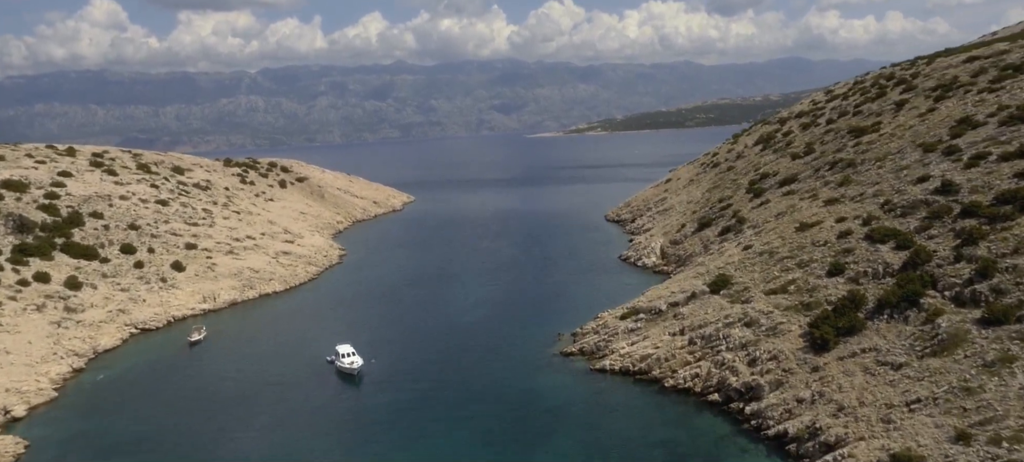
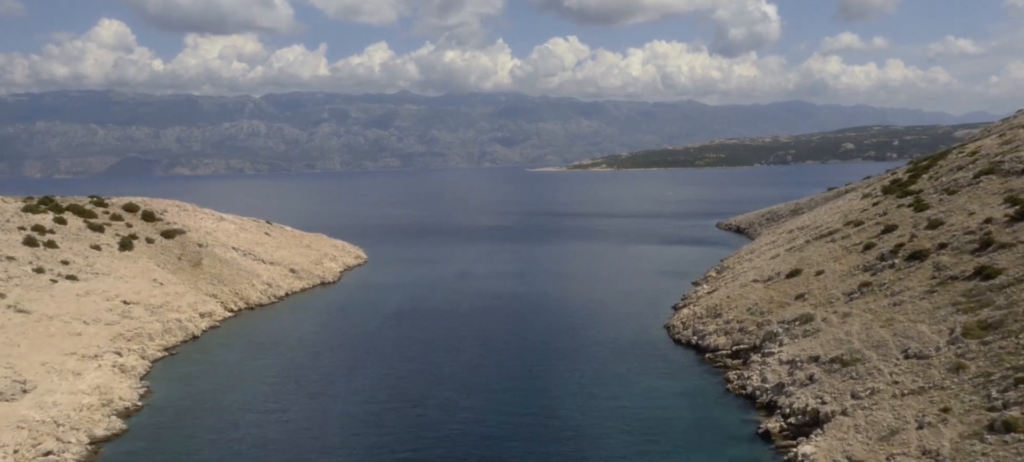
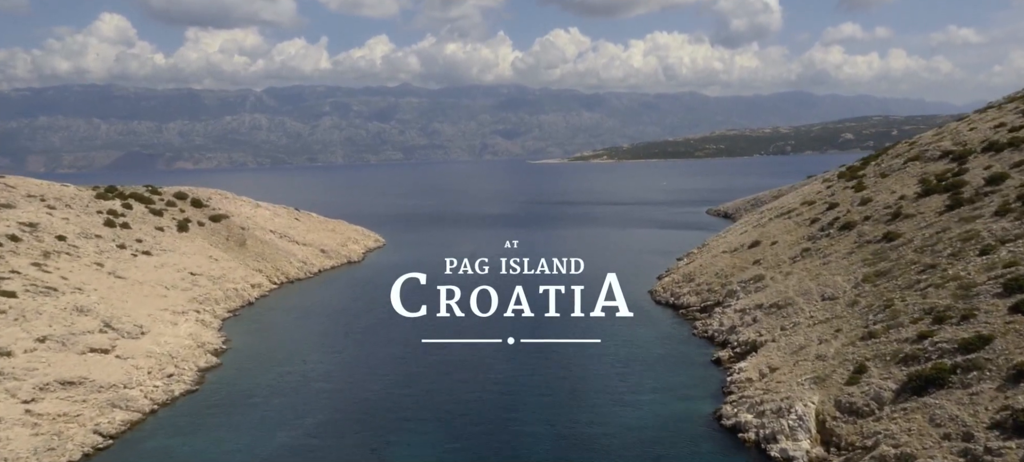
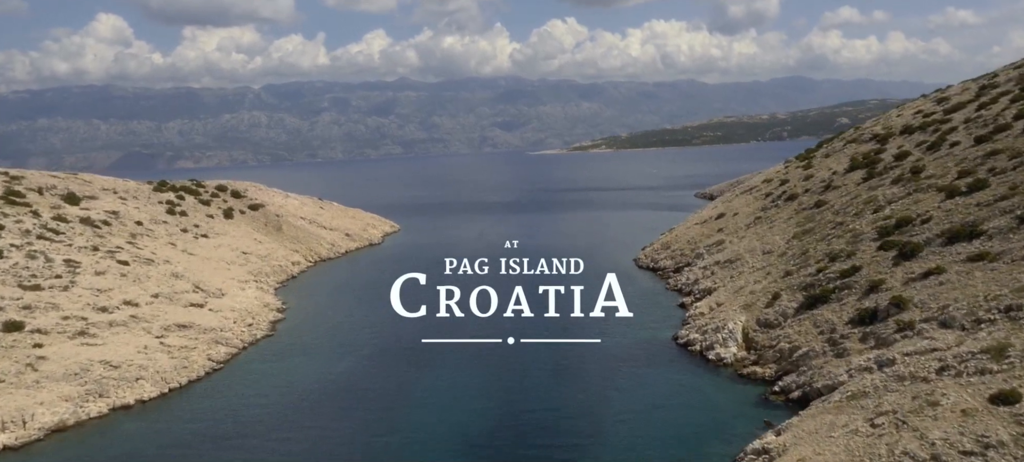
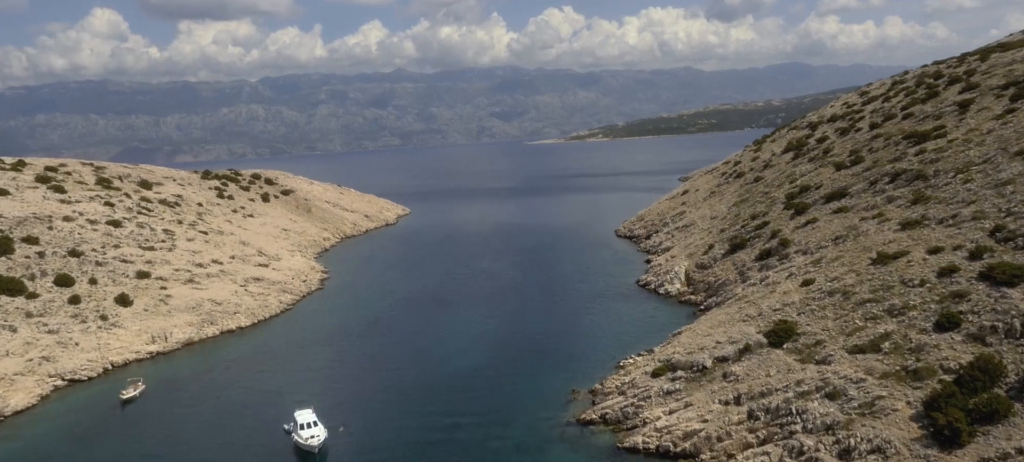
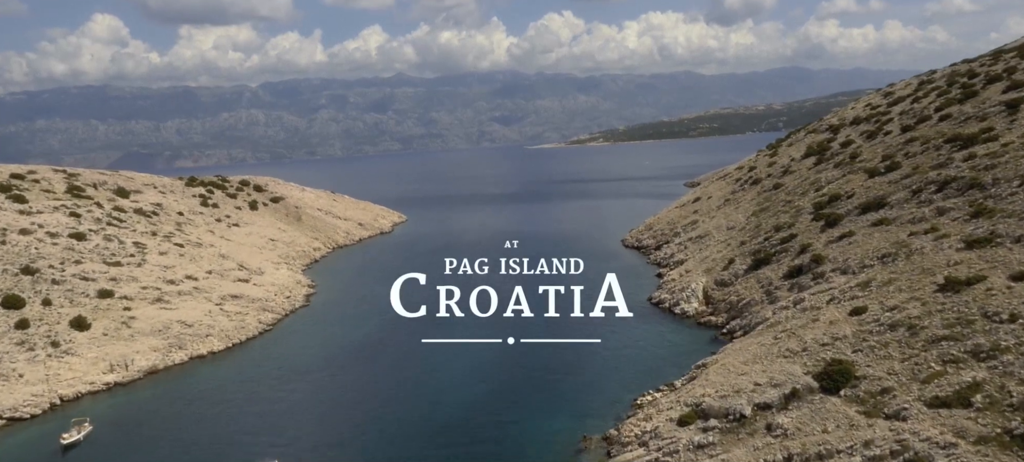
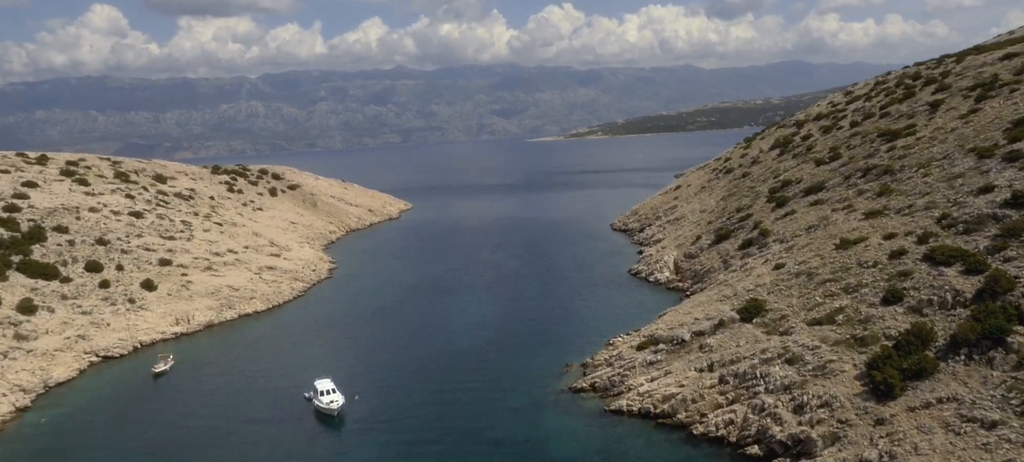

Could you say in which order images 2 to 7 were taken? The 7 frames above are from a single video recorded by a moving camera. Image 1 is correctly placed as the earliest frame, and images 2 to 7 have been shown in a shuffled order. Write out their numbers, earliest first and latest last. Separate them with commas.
7, 5, 6, 4, 3, 2
